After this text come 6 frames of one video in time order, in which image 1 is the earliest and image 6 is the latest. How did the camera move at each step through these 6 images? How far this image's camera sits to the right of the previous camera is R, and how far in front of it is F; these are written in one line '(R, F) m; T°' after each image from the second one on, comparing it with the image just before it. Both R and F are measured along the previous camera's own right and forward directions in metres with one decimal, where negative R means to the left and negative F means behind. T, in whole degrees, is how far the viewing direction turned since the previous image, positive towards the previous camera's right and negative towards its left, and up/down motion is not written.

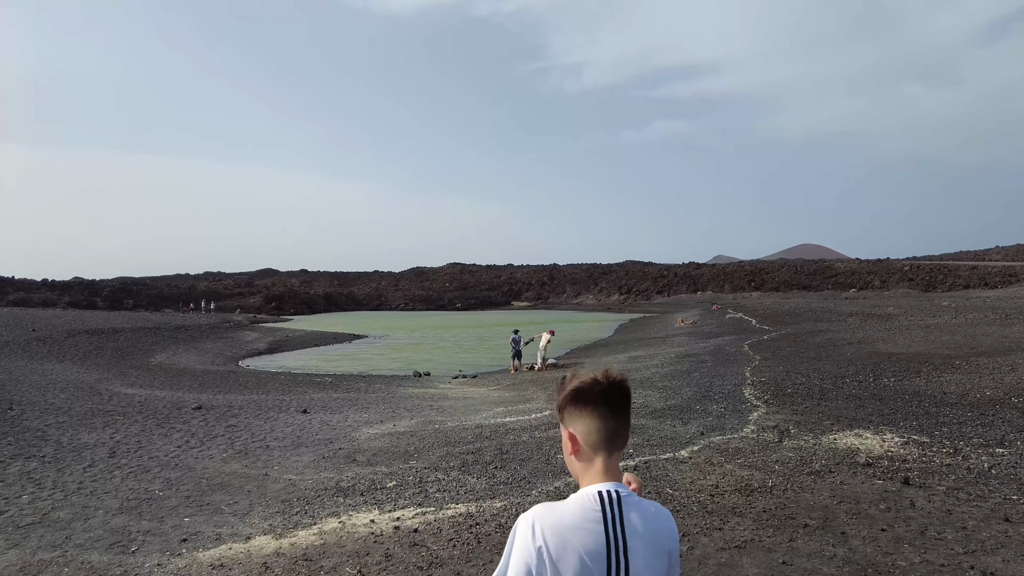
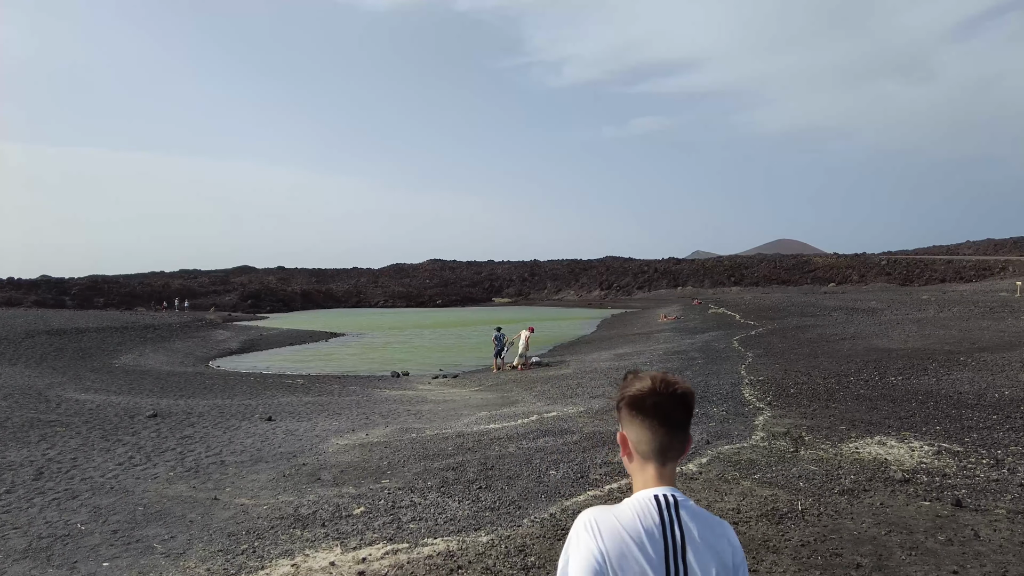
(-0.1, +1.0) m; +2°
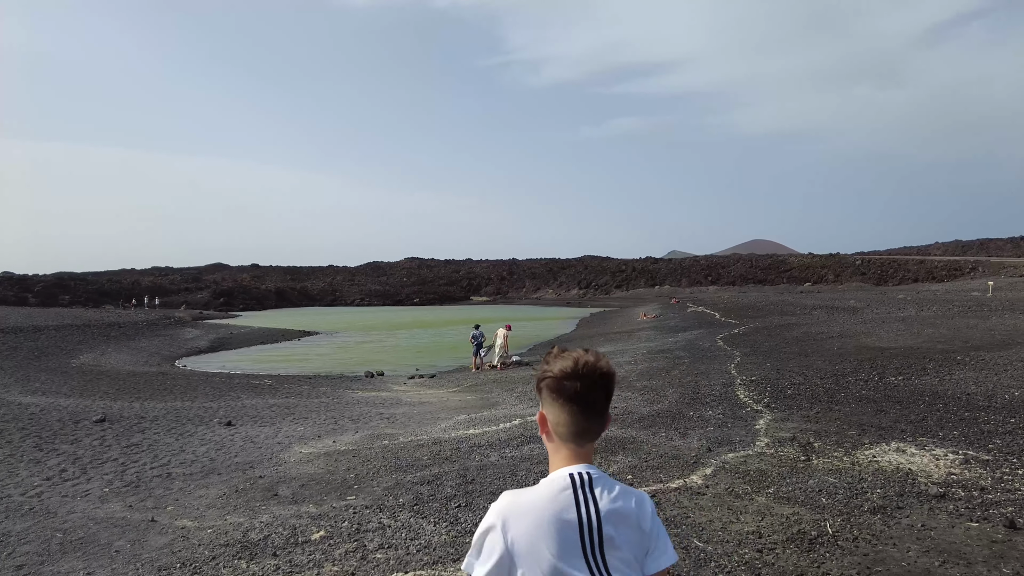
(-0.1, +0.9) m; +2°
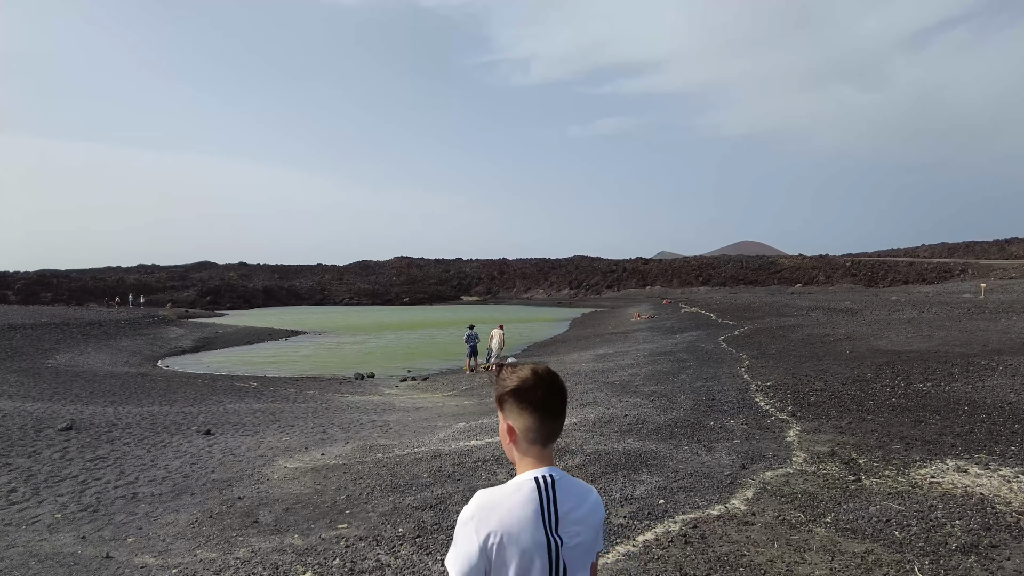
(-0.3, +0.9) m; +1°
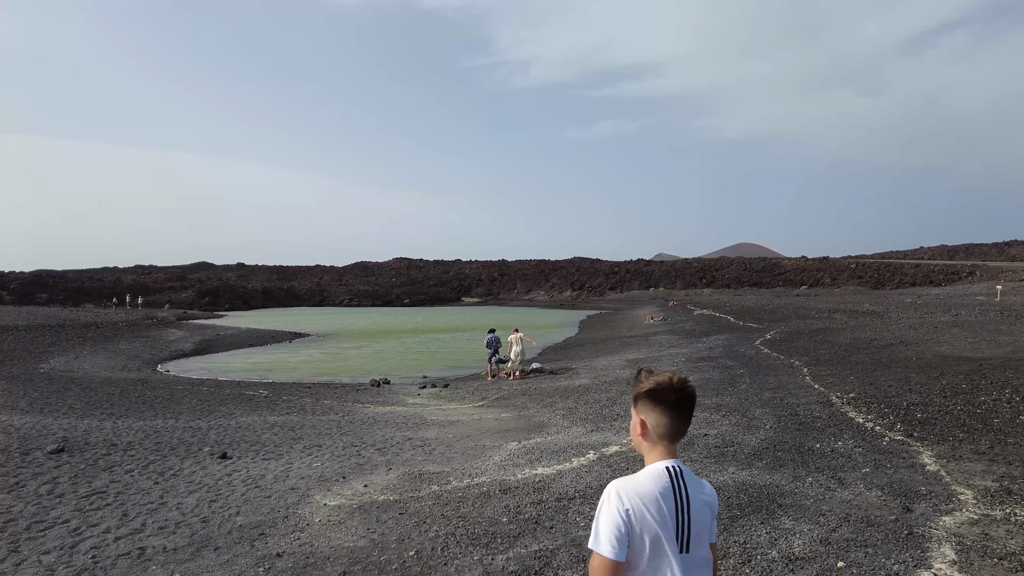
(-1.0, +1.5) m; 0°
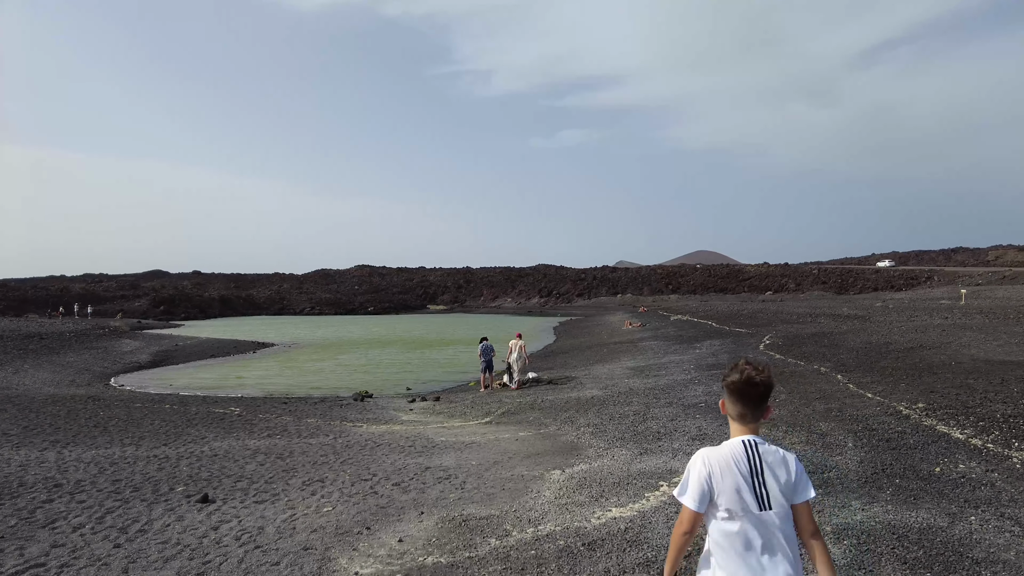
(-1.1, +1.7) m; +3°
